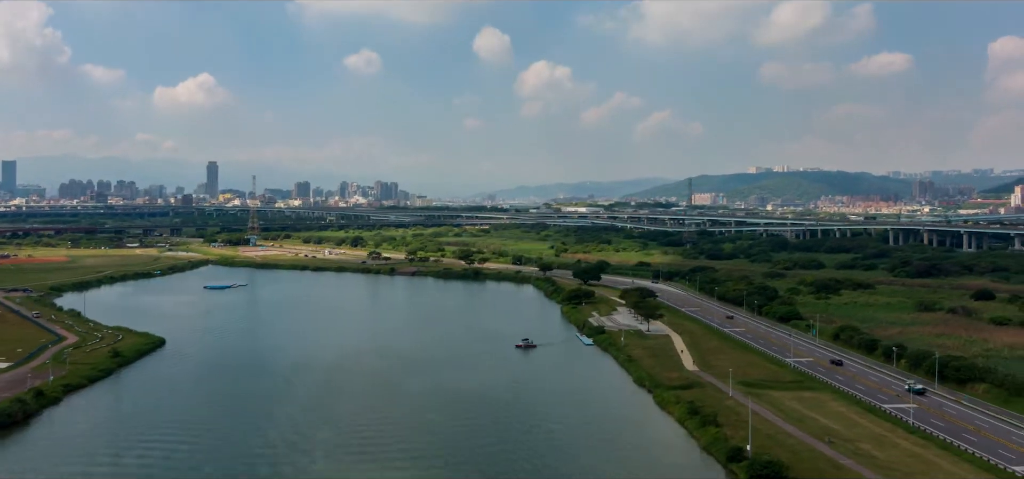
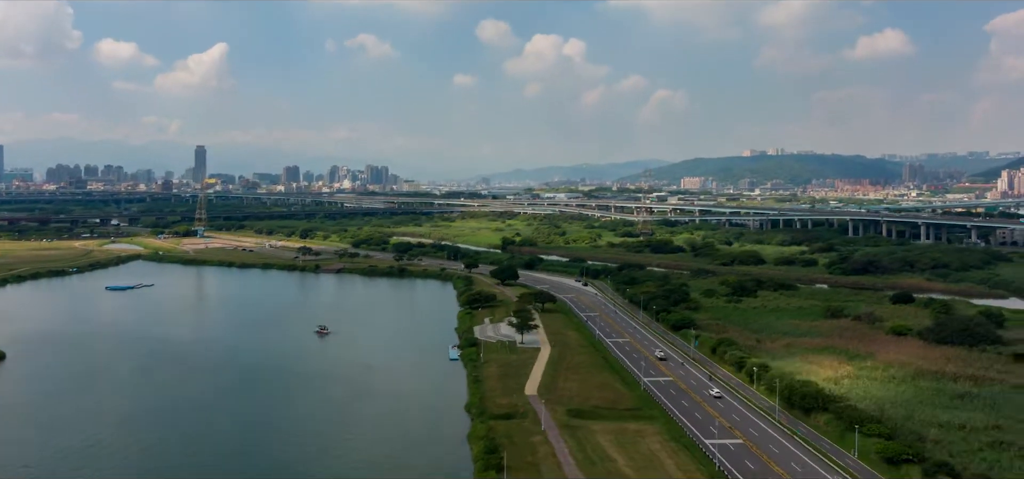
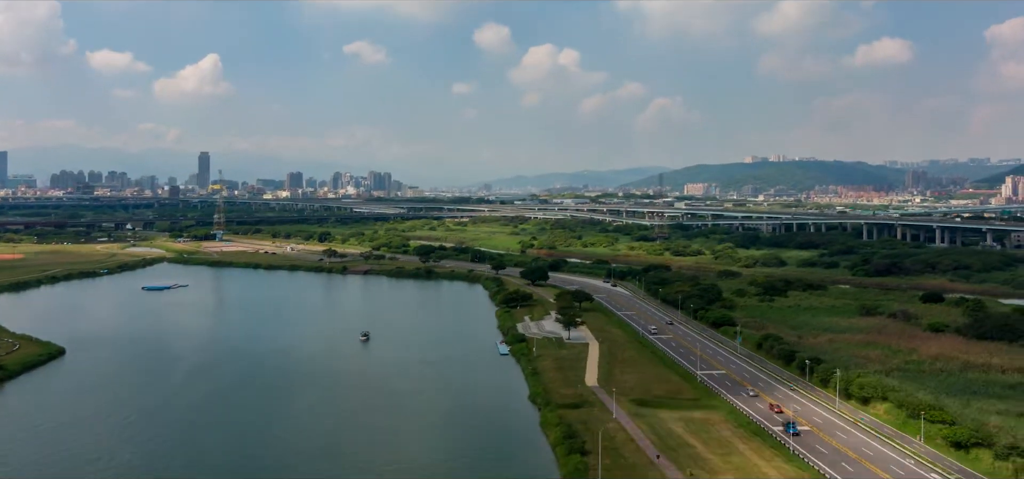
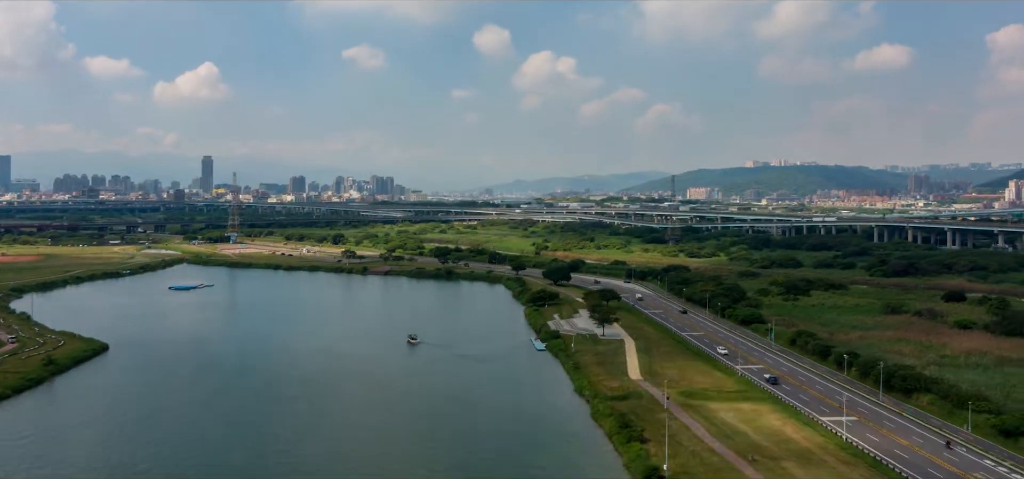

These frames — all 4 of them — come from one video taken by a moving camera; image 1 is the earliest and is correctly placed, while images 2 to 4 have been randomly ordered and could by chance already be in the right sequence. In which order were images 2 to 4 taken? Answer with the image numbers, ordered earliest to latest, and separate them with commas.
4, 3, 2
